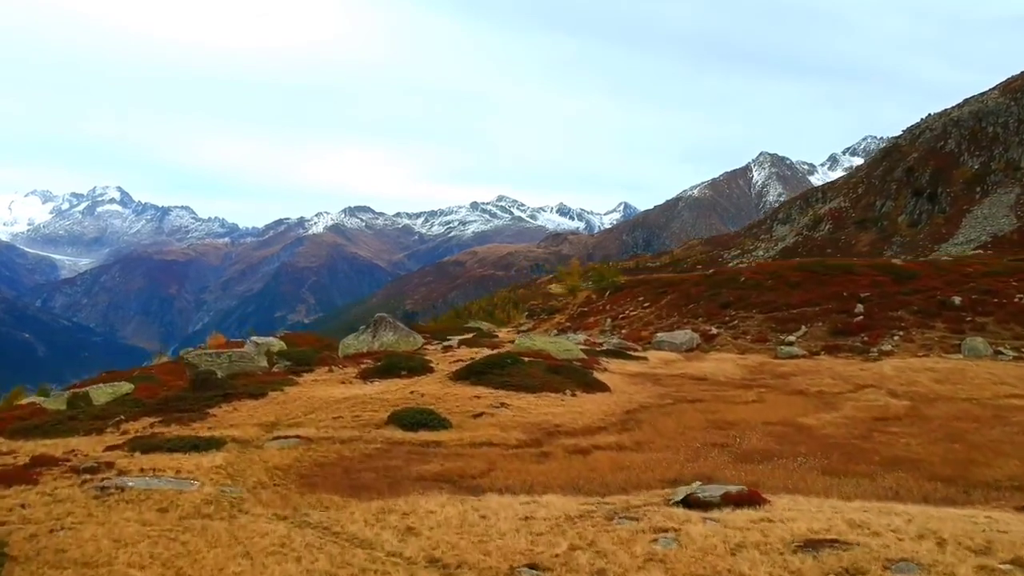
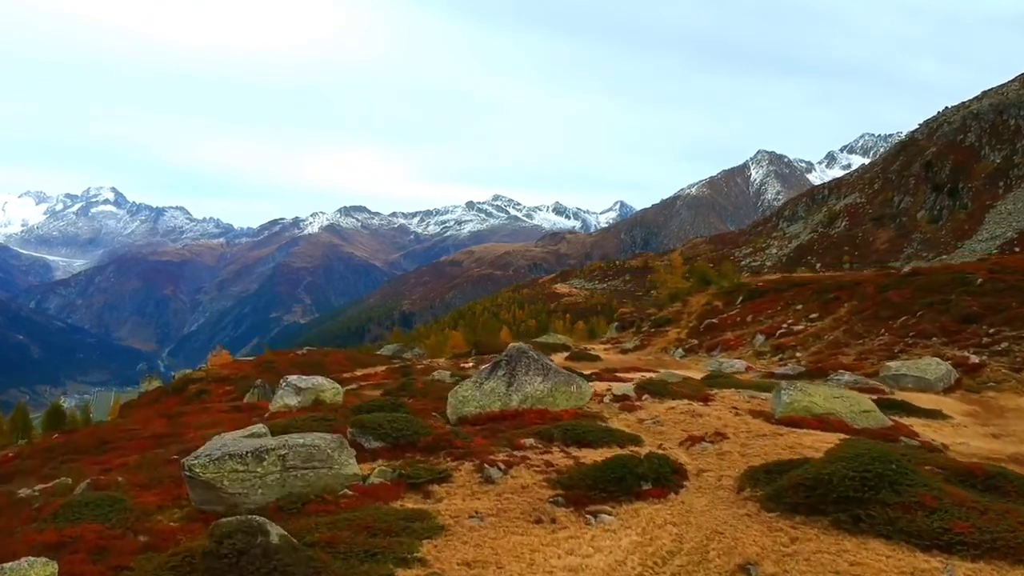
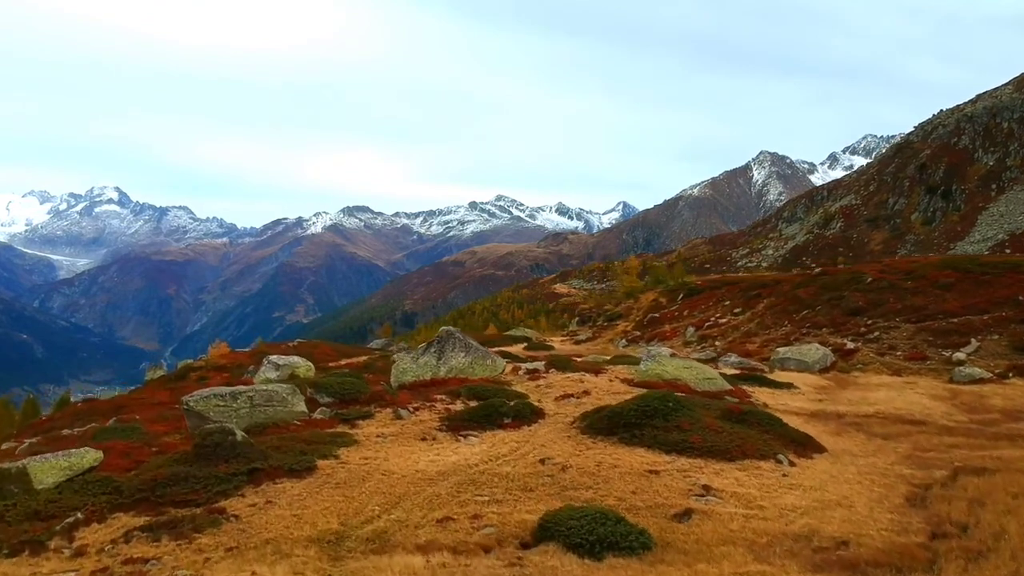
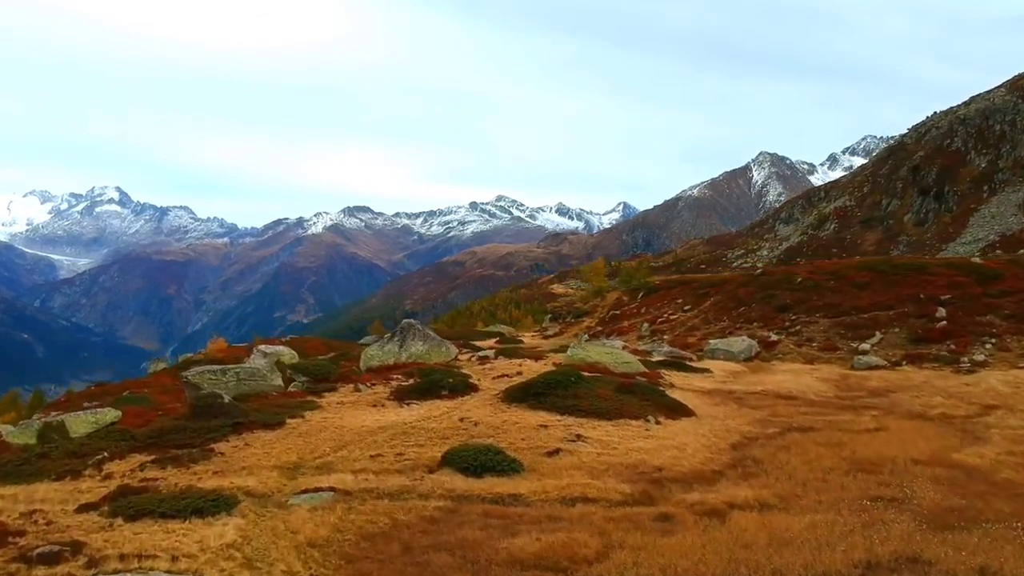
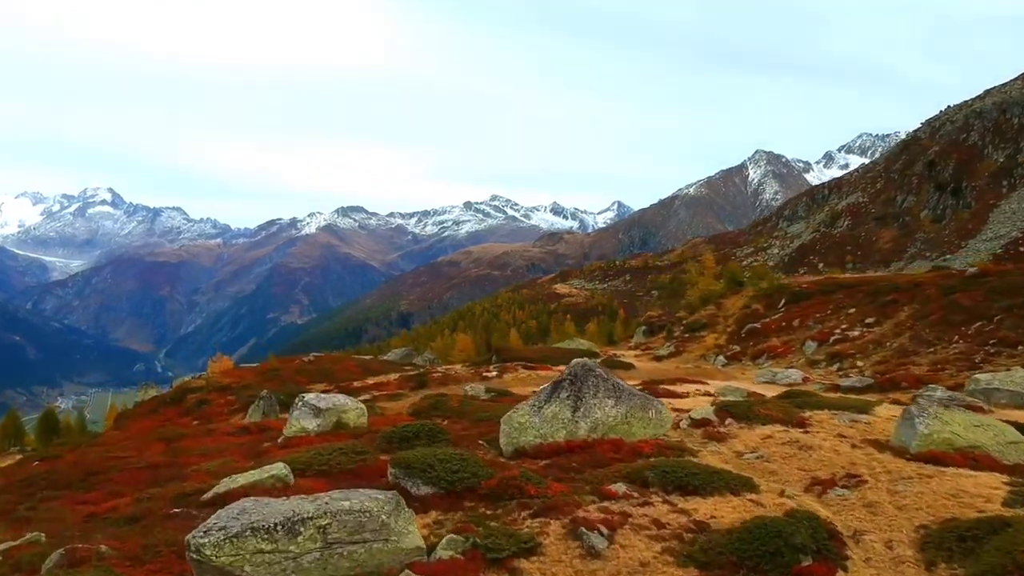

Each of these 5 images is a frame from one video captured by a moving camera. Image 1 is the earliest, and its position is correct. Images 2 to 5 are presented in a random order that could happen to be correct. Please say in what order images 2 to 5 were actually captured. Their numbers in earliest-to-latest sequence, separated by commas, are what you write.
4, 3, 2, 5
